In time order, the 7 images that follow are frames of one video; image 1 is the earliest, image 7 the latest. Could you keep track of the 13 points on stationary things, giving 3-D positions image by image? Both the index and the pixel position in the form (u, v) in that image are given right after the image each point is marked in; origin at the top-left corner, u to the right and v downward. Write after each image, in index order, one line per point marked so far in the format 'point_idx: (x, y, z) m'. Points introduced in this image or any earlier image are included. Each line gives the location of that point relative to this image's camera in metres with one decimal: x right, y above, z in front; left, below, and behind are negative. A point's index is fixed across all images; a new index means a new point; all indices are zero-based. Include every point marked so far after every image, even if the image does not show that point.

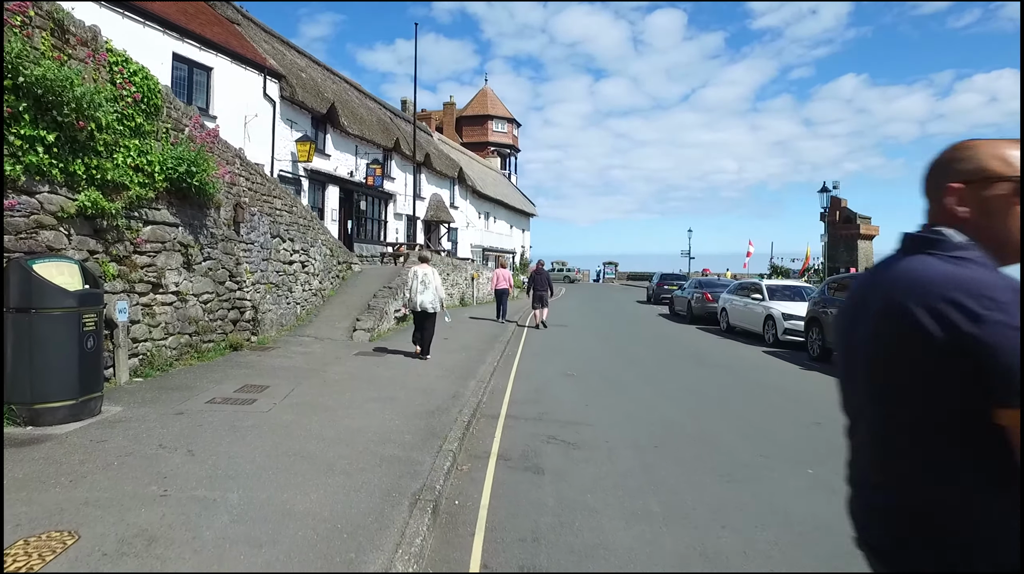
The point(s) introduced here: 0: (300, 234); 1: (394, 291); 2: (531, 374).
0: (-4.1, +1.0, +13.3) m
1: (-2.5, -0.1, +14.5) m
2: (+0.3, -1.2, +9.6) m
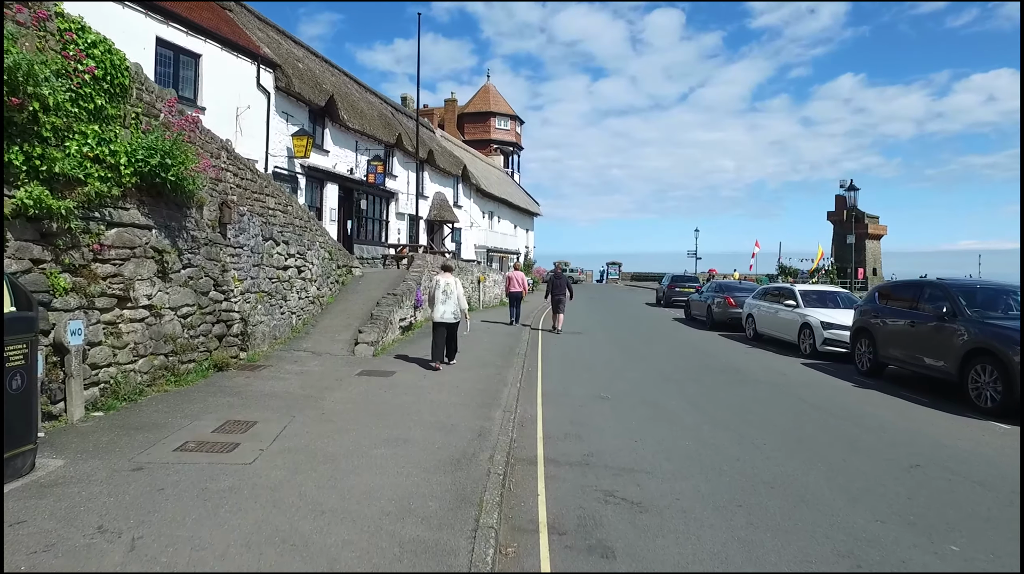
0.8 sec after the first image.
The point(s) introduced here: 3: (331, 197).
0: (-3.8, +0.9, +12.0) m
1: (-2.2, -0.2, +13.2) m
2: (+0.6, -1.4, +8.4) m
3: (-5.4, +2.7, +20.1) m
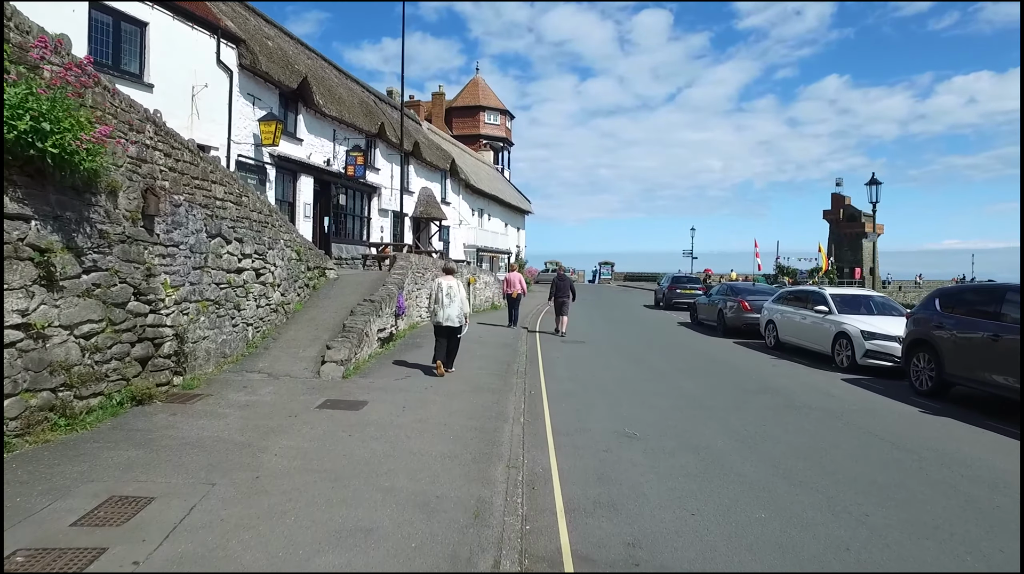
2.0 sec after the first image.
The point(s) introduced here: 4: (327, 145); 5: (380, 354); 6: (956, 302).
0: (-3.9, +0.8, +10.2) m
1: (-2.3, -0.3, +11.4) m
2: (+0.6, -1.5, +6.6) m
3: (-5.5, +2.6, +18.2) m
4: (-5.2, +4.0, +19.1) m
5: (-2.2, -1.1, +11.3) m
6: (+6.3, -0.2, +9.6) m
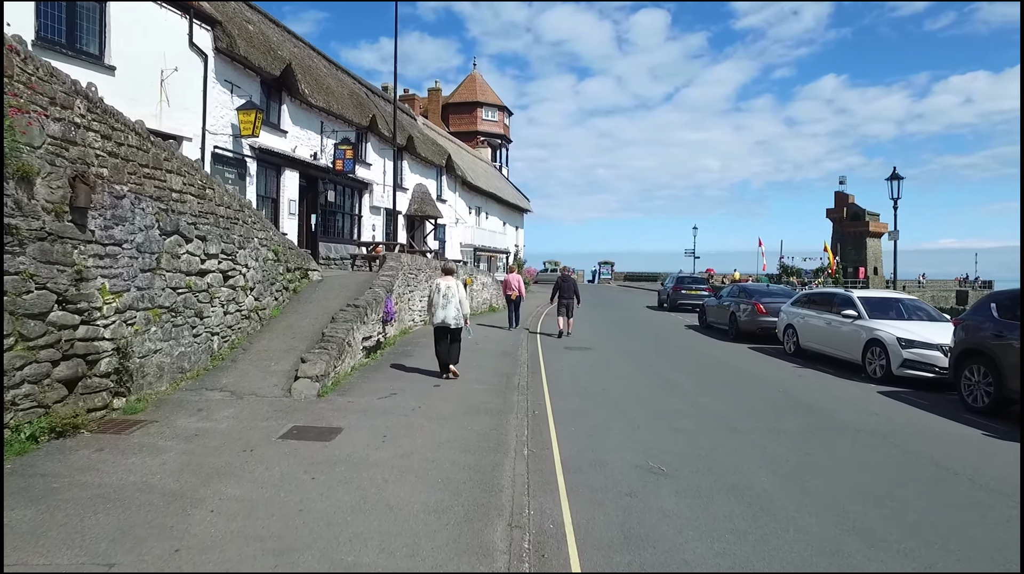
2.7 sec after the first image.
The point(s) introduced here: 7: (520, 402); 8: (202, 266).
0: (-3.9, +0.8, +9.0) m
1: (-2.3, -0.4, +10.2) m
2: (+0.6, -1.5, +5.5) m
3: (-5.6, +2.5, +17.0) m
4: (-5.2, +3.9, +18.0) m
5: (-2.2, -1.2, +10.1) m
6: (+6.3, -0.2, +8.5) m
7: (+0.1, -1.4, +8.0) m
8: (-3.8, +0.3, +8.4) m
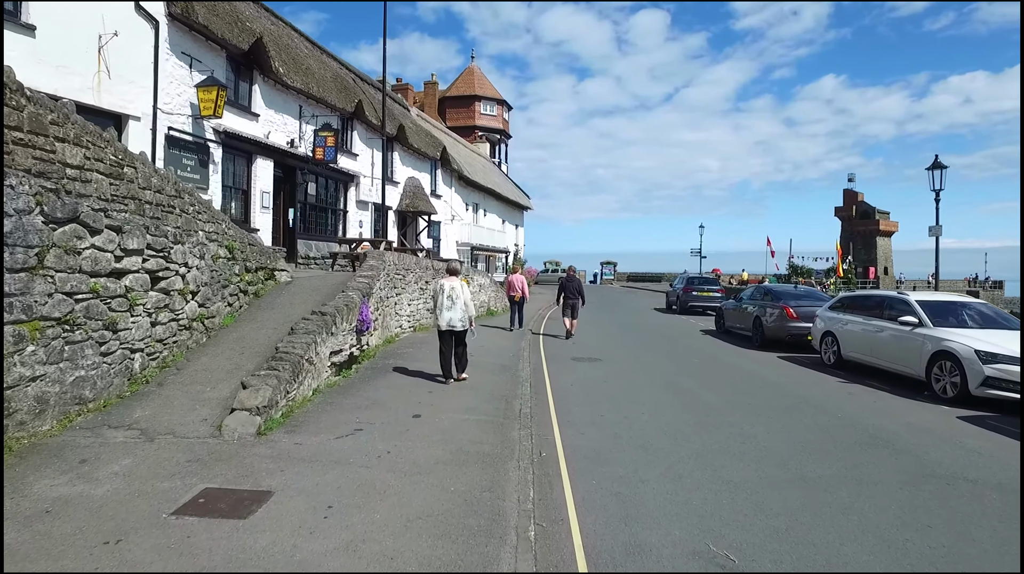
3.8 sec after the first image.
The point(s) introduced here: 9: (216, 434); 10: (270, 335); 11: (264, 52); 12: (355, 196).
0: (-3.9, +0.7, +7.2) m
1: (-2.3, -0.4, +8.4) m
2: (+0.6, -1.5, +3.6) m
3: (-5.6, +2.5, +15.2) m
4: (-5.3, +3.9, +16.1) m
5: (-2.2, -1.2, +8.3) m
6: (+6.3, -0.3, +6.6) m
7: (+0.1, -1.4, +6.2) m
8: (-3.8, +0.2, +6.6) m
9: (-2.5, -1.2, +5.8) m
10: (-3.0, -0.6, +8.4) m
11: (-5.3, +5.0, +14.6) m
12: (-4.5, +2.6, +19.8) m
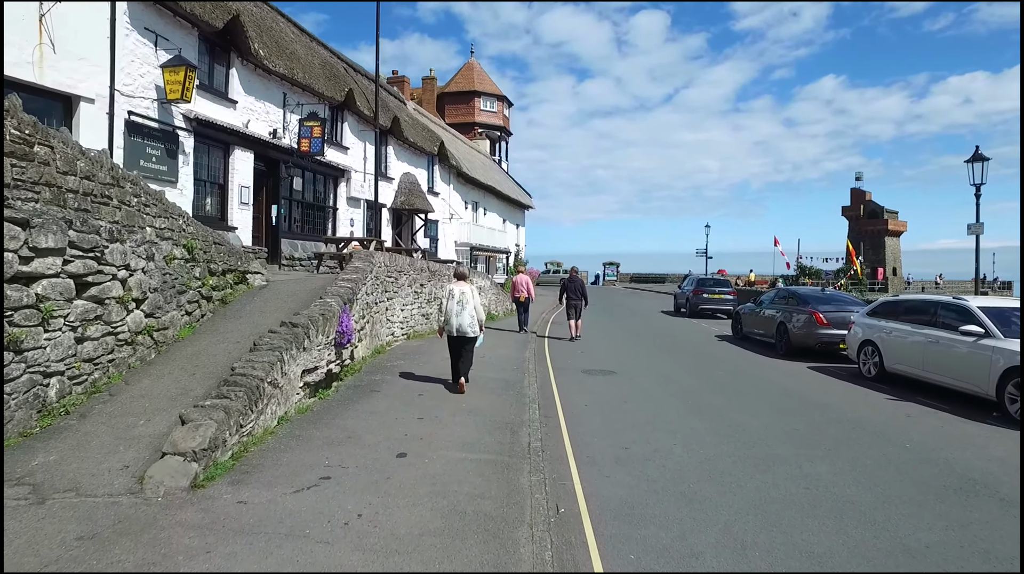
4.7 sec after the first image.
0: (-3.8, +0.6, +5.8) m
1: (-2.2, -0.5, +7.0) m
2: (+0.7, -1.6, +2.3) m
3: (-5.5, +2.4, +13.8) m
4: (-5.2, +3.8, +14.8) m
5: (-2.1, -1.3, +7.0) m
6: (+6.3, -0.3, +5.3) m
7: (+0.2, -1.5, +4.9) m
8: (-3.8, +0.2, +5.3) m
9: (-2.5, -1.3, +4.4) m
10: (-2.9, -0.7, +7.1) m
11: (-5.3, +5.0, +13.3) m
12: (-4.5, +2.6, +18.4) m
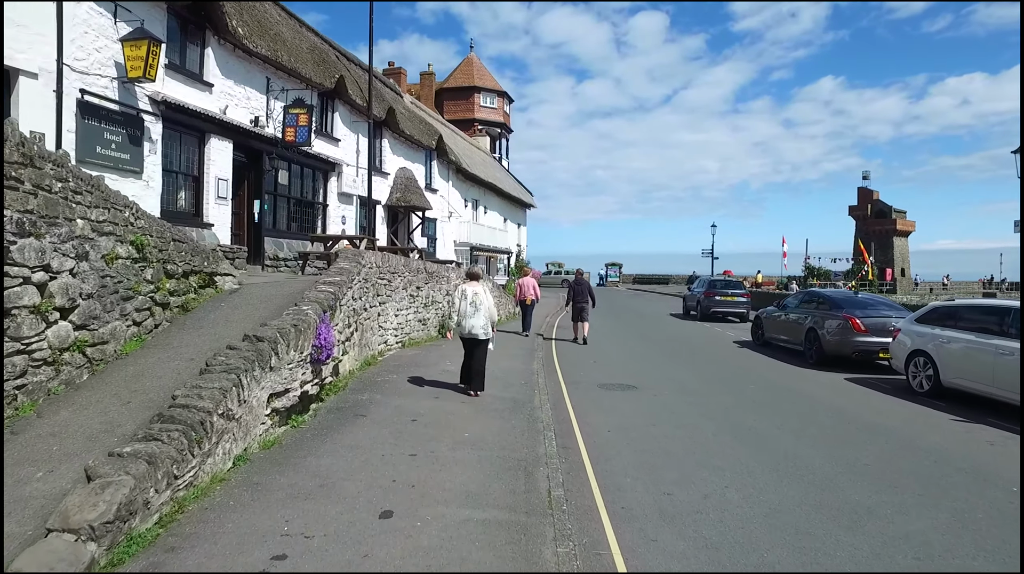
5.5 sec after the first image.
0: (-3.7, +0.6, +4.5) m
1: (-2.1, -0.5, +5.7) m
2: (+0.8, -1.6, +1.0) m
3: (-5.4, +2.3, +12.5) m
4: (-5.1, +3.8, +13.5) m
5: (-2.0, -1.3, +5.6) m
6: (+6.5, -0.4, +4.0) m
7: (+0.3, -1.5, +3.5) m
8: (-3.7, +0.1, +3.9) m
9: (-2.3, -1.3, +3.1) m
10: (-2.8, -0.7, +5.8) m
11: (-5.2, +4.9, +11.9) m
12: (-4.4, +2.5, +17.1) m
